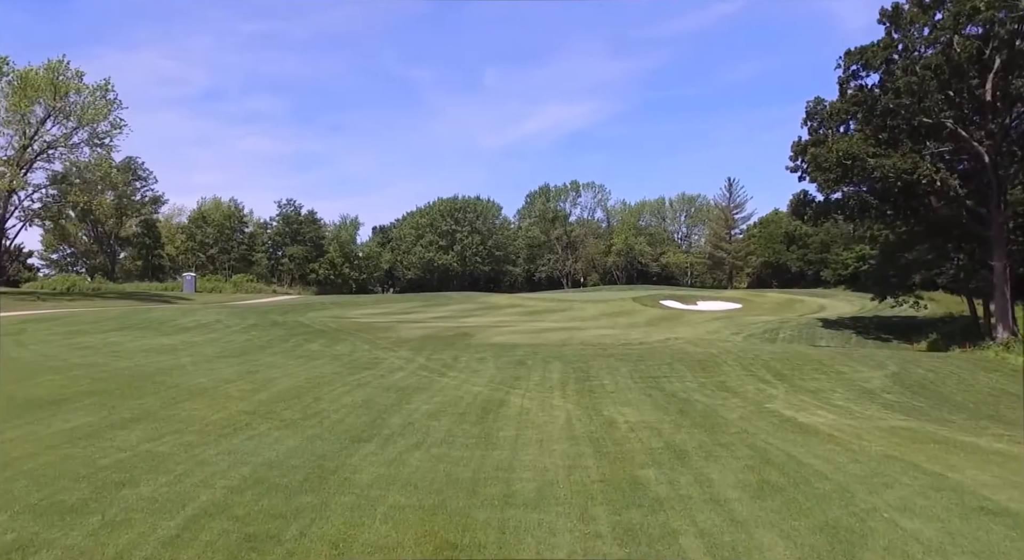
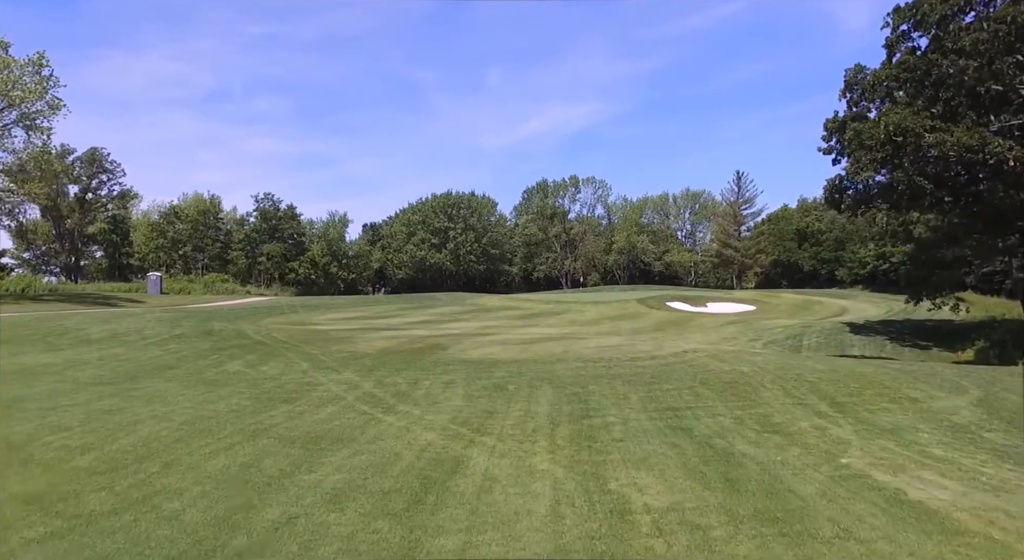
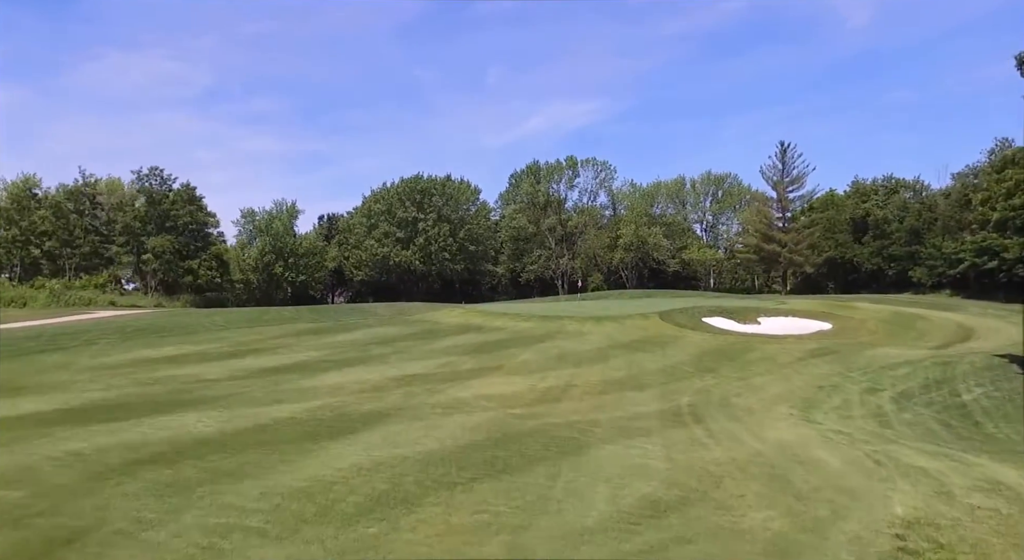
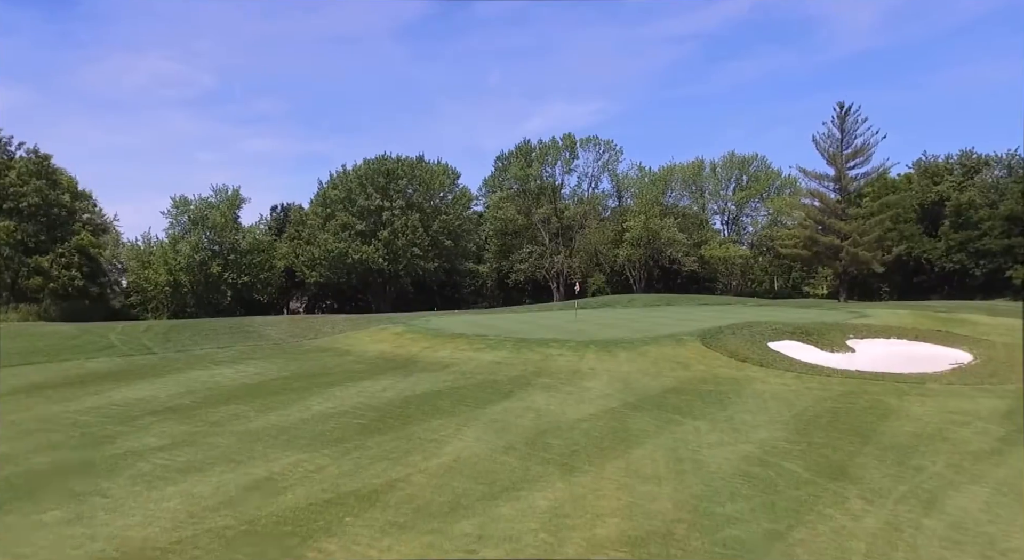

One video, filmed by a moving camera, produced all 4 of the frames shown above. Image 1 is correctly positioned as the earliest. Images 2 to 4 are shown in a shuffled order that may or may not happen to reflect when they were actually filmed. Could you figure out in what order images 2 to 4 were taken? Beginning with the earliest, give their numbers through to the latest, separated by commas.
2, 3, 4
